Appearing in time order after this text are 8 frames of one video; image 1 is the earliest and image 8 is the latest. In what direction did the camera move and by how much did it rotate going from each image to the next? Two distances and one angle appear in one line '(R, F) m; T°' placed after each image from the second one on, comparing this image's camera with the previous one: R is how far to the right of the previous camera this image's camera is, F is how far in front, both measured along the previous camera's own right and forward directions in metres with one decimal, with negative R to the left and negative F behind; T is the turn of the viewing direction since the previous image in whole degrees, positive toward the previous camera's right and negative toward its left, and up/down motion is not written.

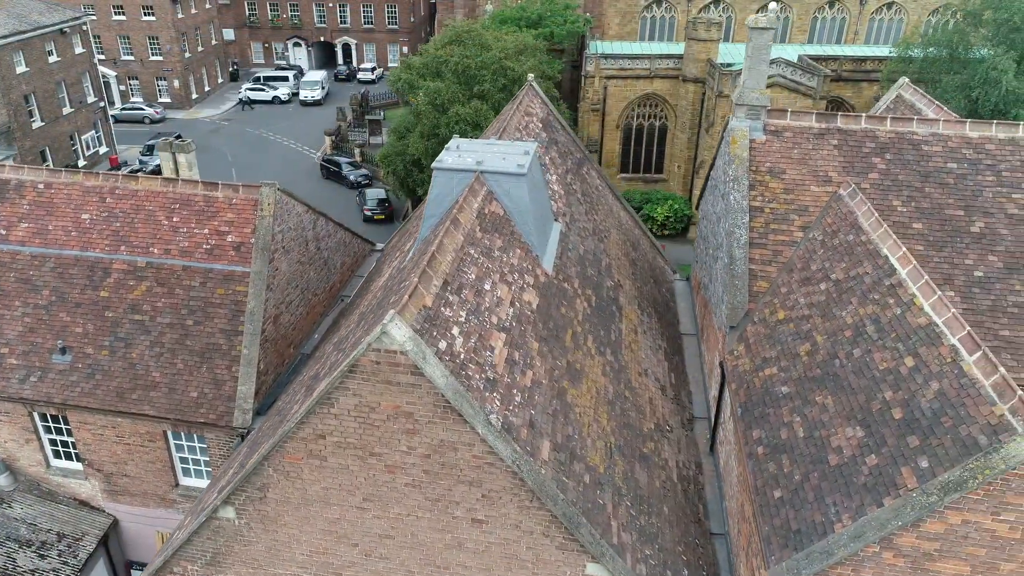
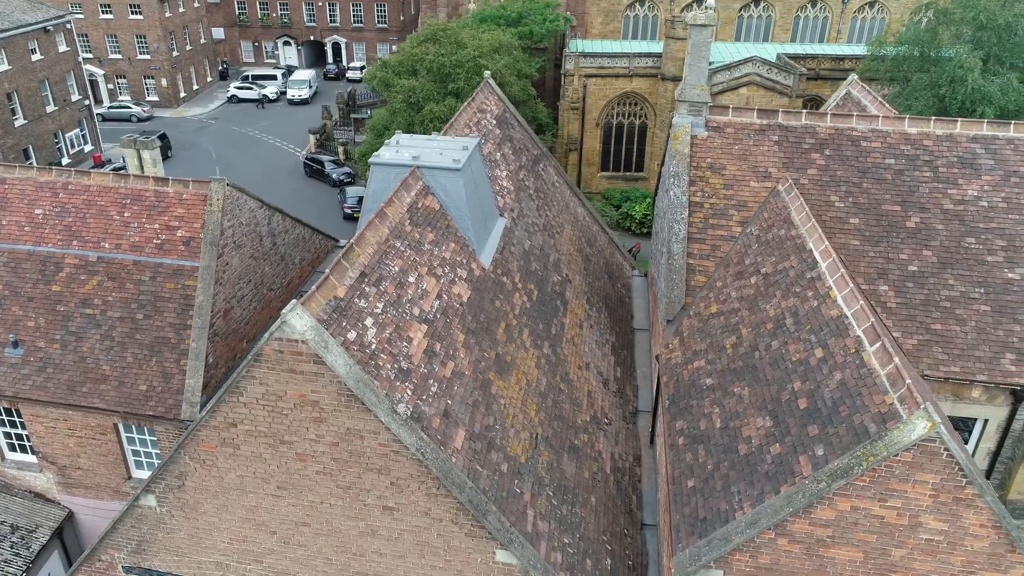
(+1.2, -0.1) m; 0°
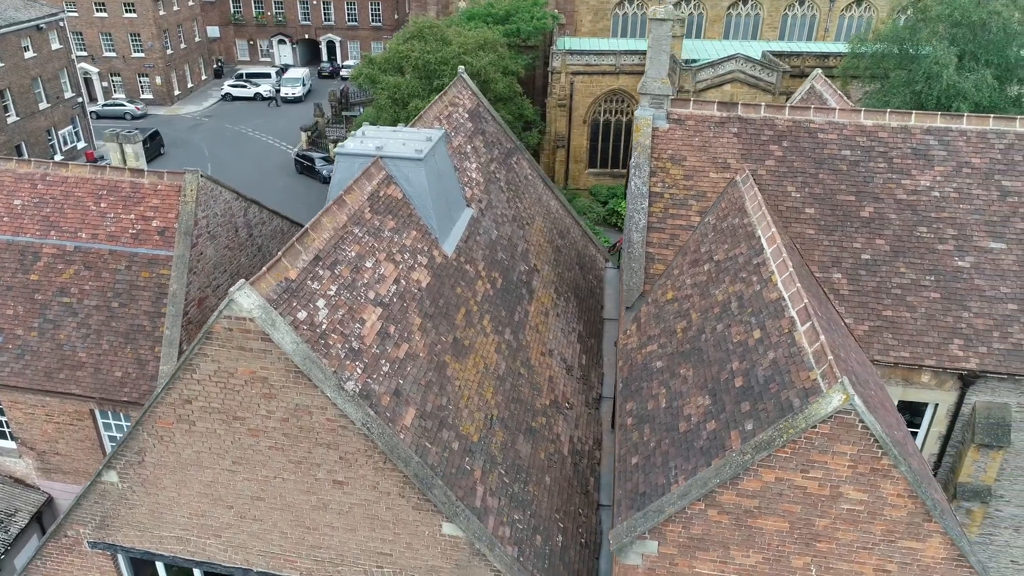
(+0.7, -0.3) m; 0°
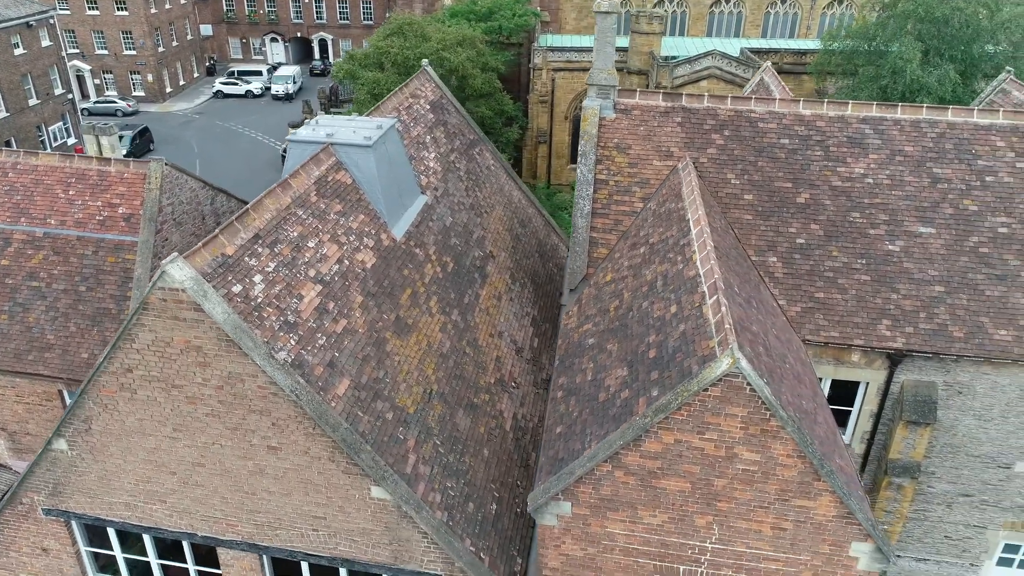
(+1.1, -0.5) m; 0°
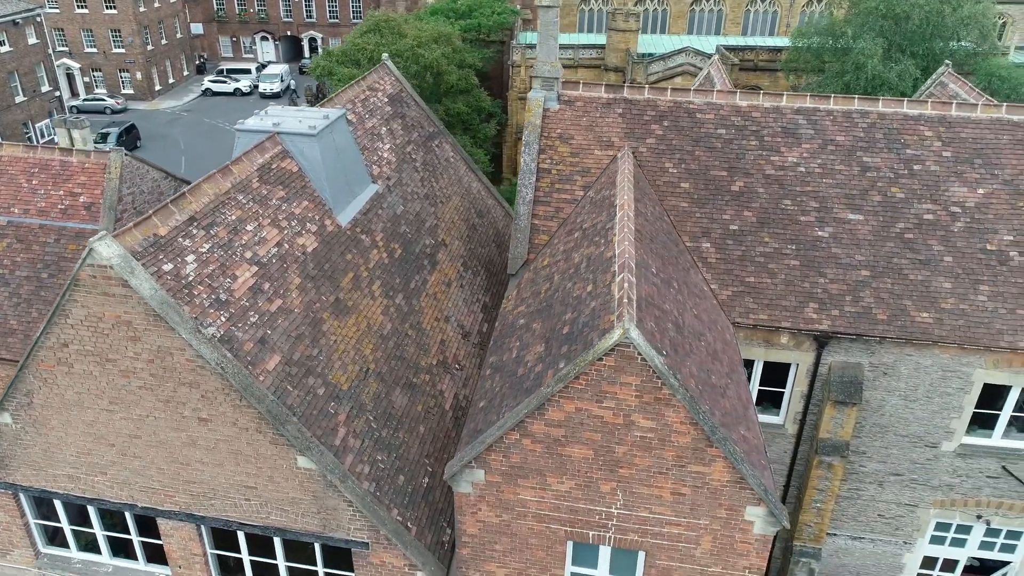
(+1.2, -0.5) m; 0°
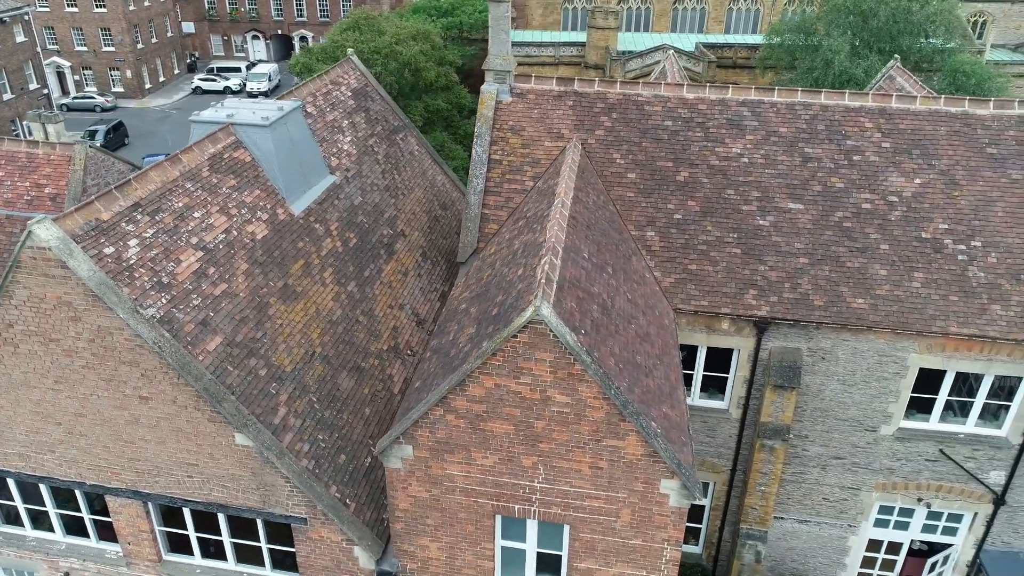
(+1.1, -0.4) m; 0°
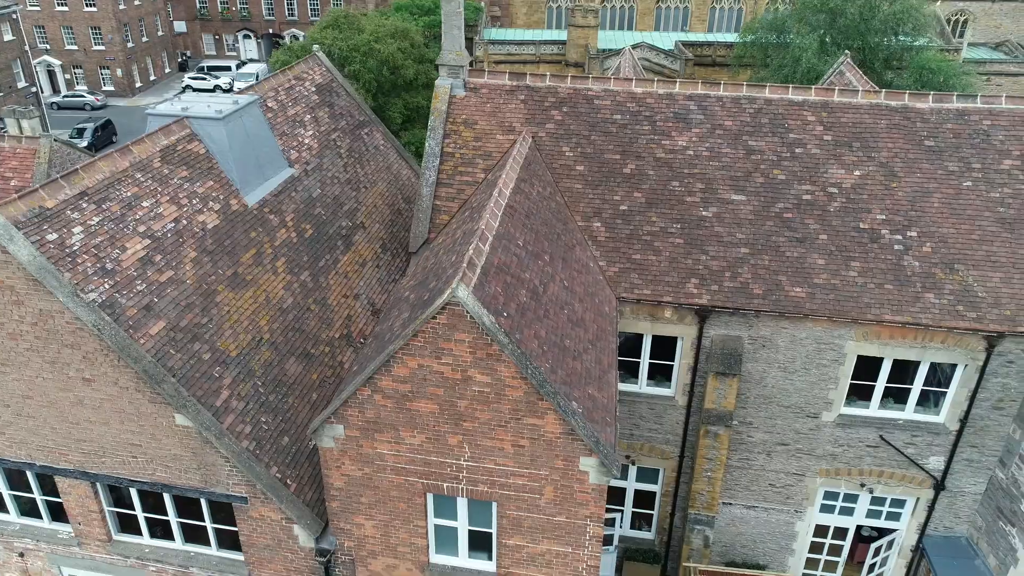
(+1.1, -0.3) m; 0°
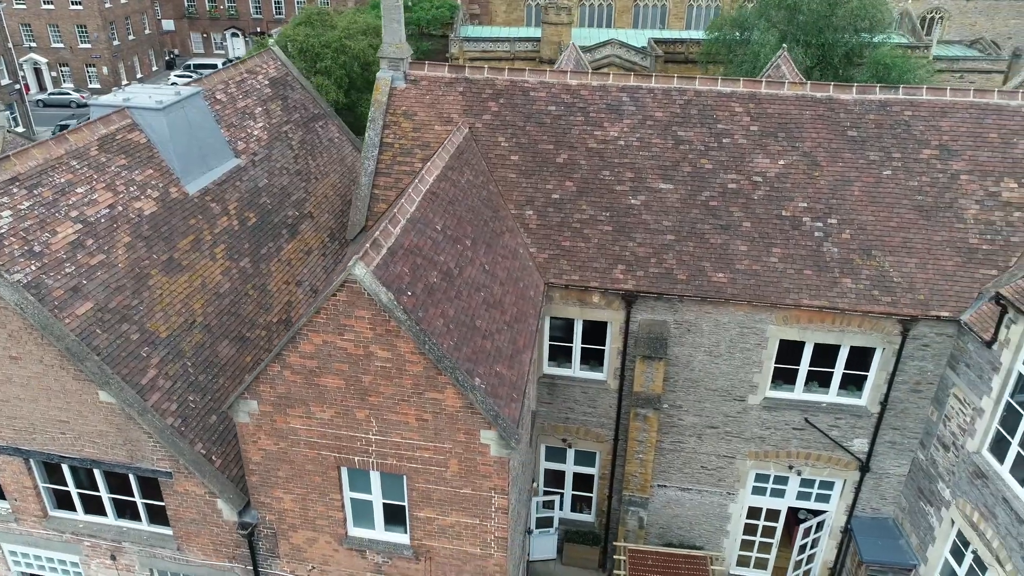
(+1.5, -0.4) m; 0°
